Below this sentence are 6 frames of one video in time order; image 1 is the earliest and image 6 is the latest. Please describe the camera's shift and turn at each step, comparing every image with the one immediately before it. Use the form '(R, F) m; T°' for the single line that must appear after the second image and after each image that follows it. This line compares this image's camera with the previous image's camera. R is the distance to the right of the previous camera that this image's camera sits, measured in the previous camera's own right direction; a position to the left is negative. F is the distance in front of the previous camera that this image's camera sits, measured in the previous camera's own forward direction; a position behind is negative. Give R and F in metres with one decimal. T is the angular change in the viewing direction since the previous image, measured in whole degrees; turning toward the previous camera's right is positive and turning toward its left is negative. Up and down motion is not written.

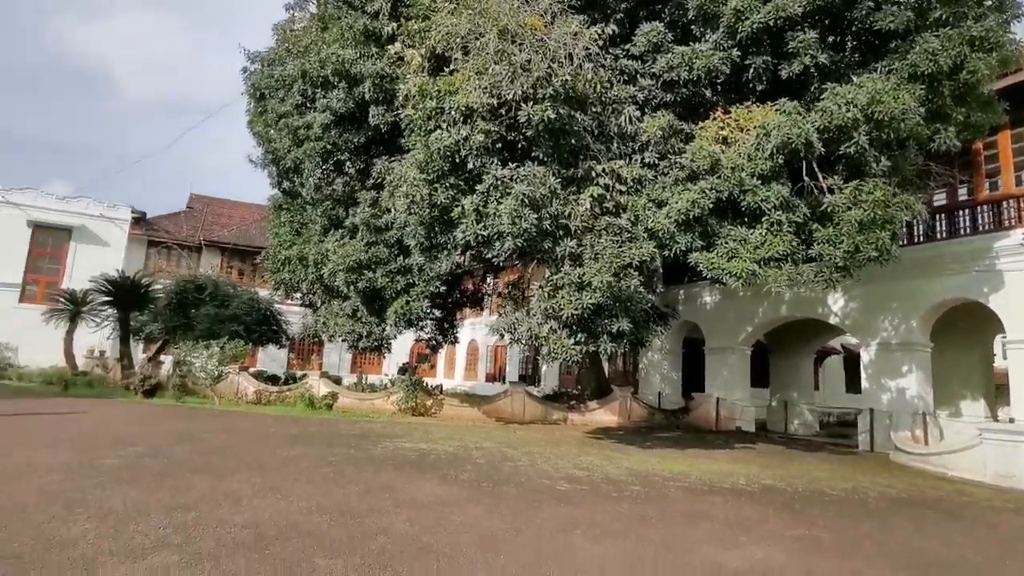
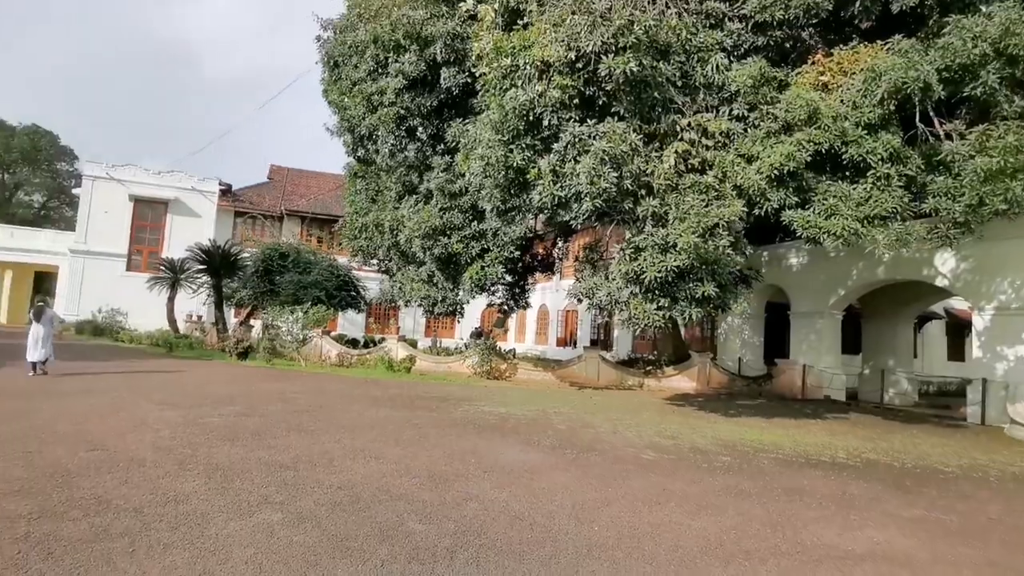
(-0.2, +0.2) m; -7°
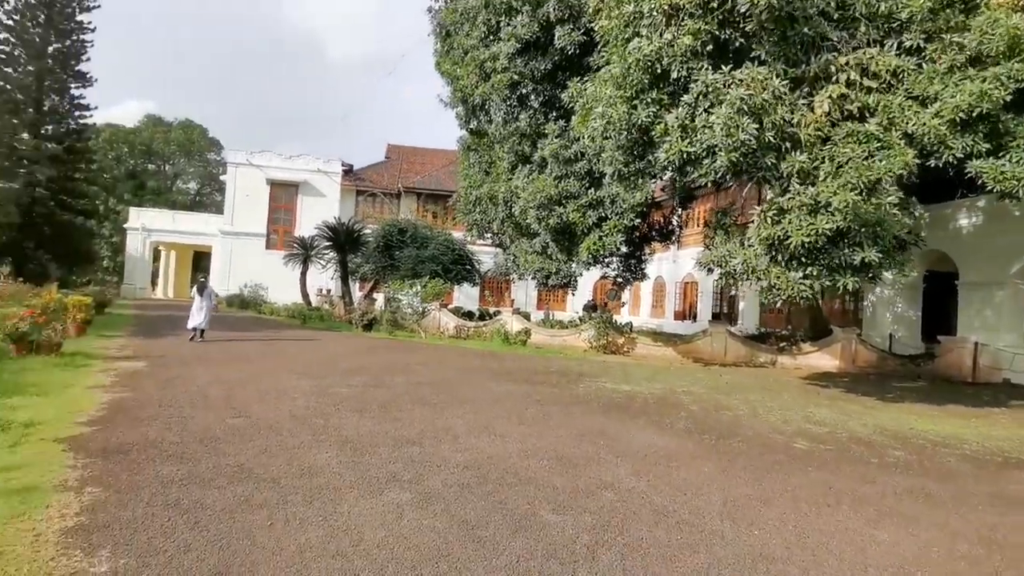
(-0.2, +0.4) m; -11°
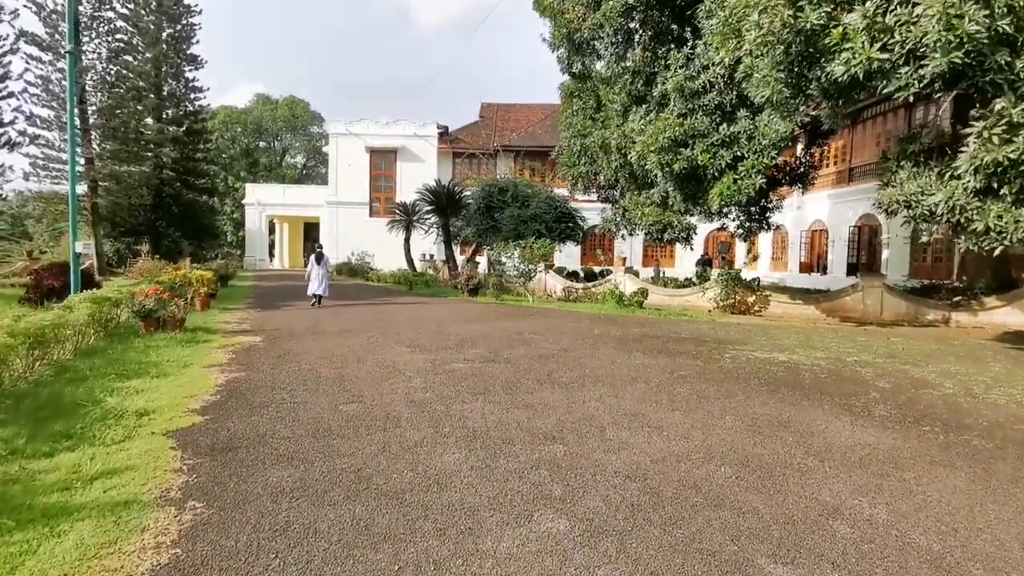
(-0.4, +0.9) m; -10°
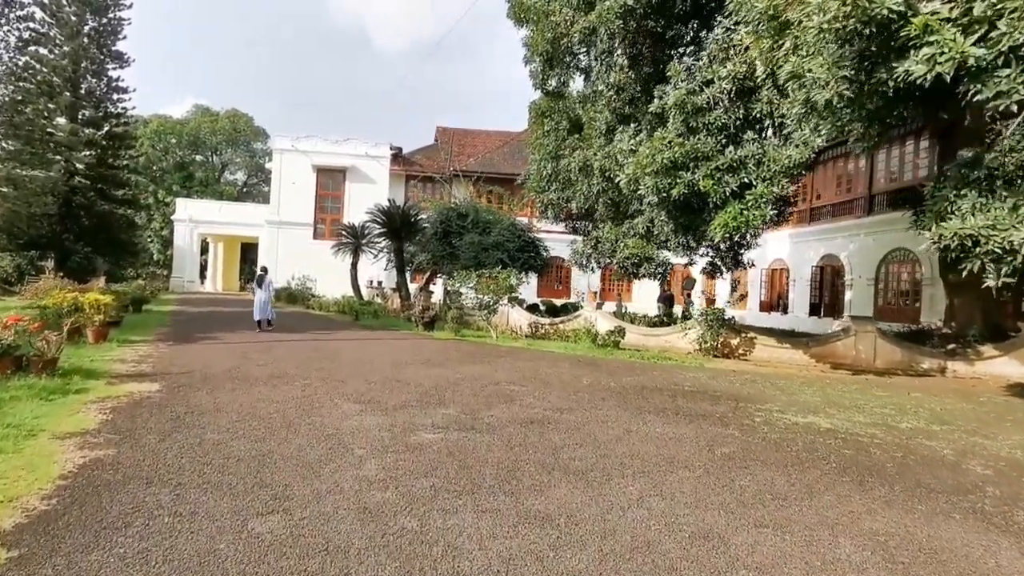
(-0.4, +1.6) m; +5°
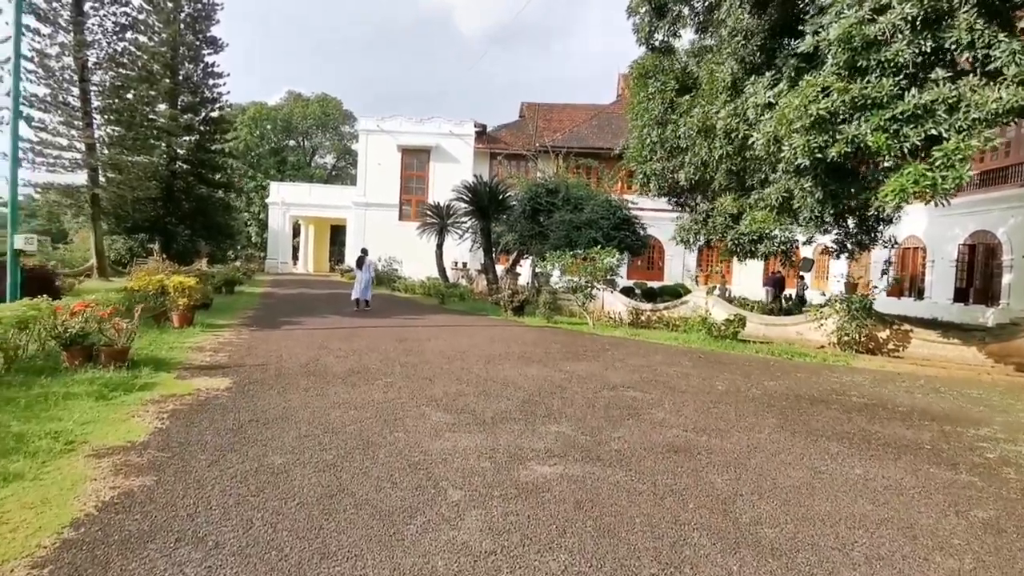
(-0.4, +1.2) m; -8°
